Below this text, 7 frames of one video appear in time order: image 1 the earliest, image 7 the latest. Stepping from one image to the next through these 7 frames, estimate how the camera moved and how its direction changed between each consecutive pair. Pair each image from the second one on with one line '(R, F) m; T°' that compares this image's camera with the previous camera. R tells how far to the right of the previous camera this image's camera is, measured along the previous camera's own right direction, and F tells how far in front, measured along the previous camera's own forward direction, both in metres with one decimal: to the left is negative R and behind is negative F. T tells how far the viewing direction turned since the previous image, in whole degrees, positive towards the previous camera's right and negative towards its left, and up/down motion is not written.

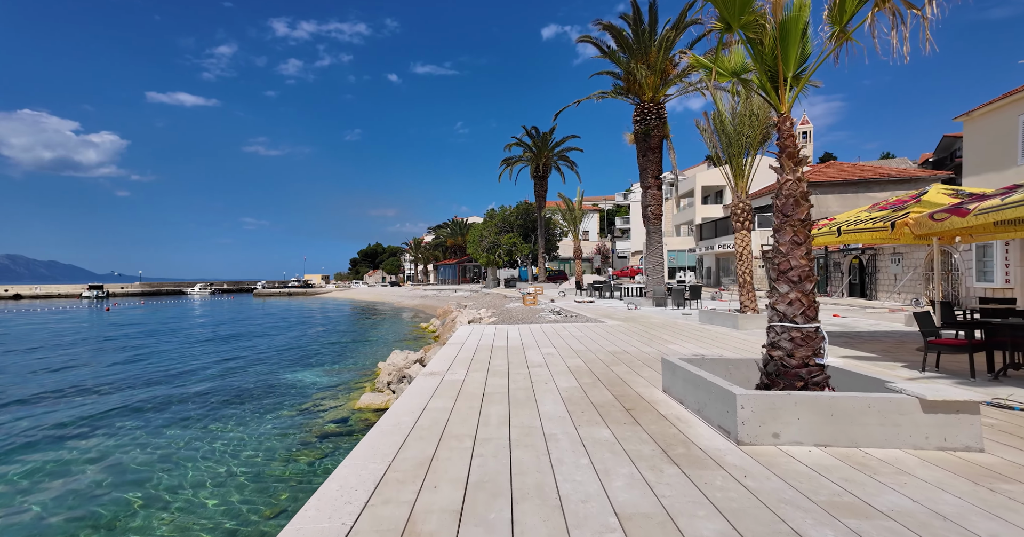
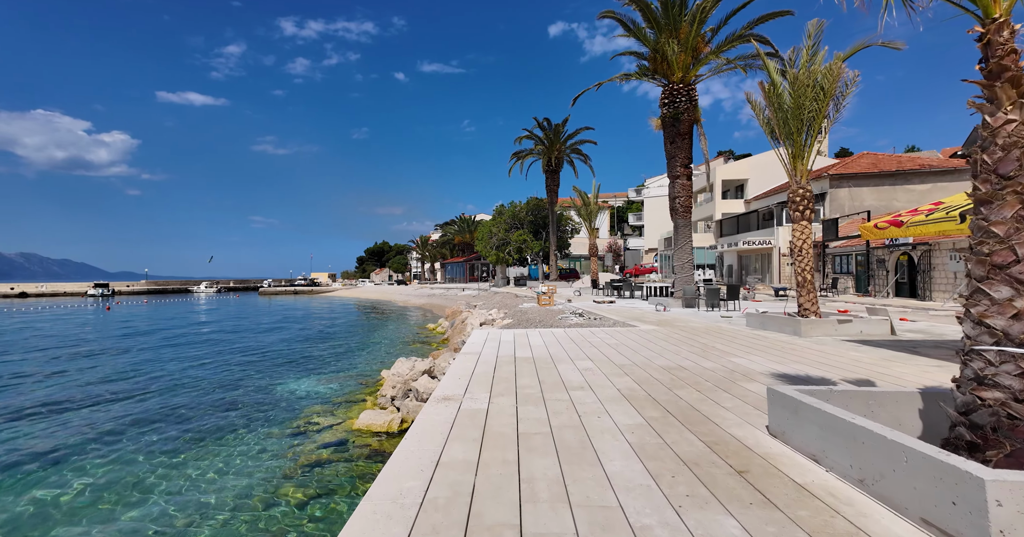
(-0.3, +1.5) m; -1°
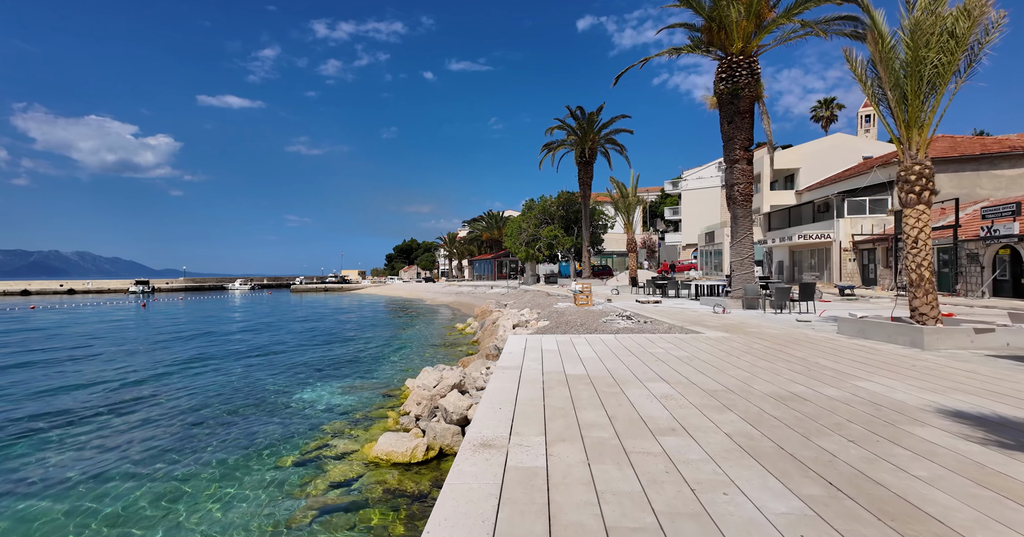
(-0.3, +1.5) m; -3°
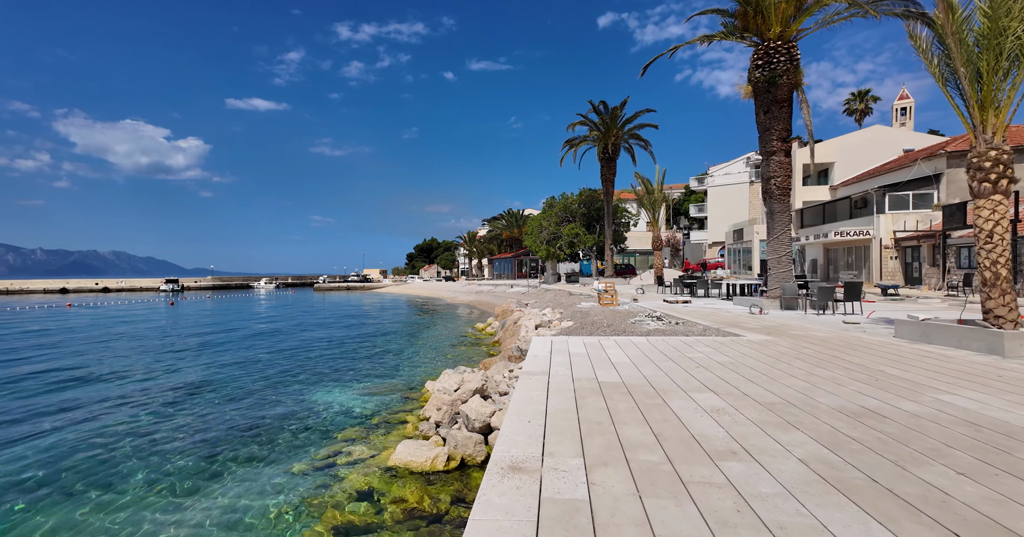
(-0.1, +0.5) m; -2°
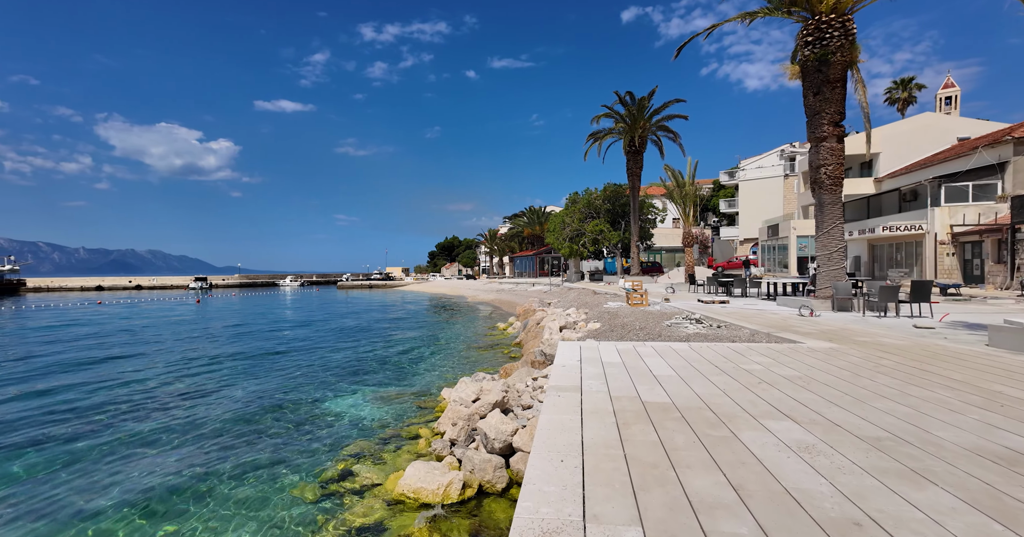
(0.0, +0.9) m; -3°
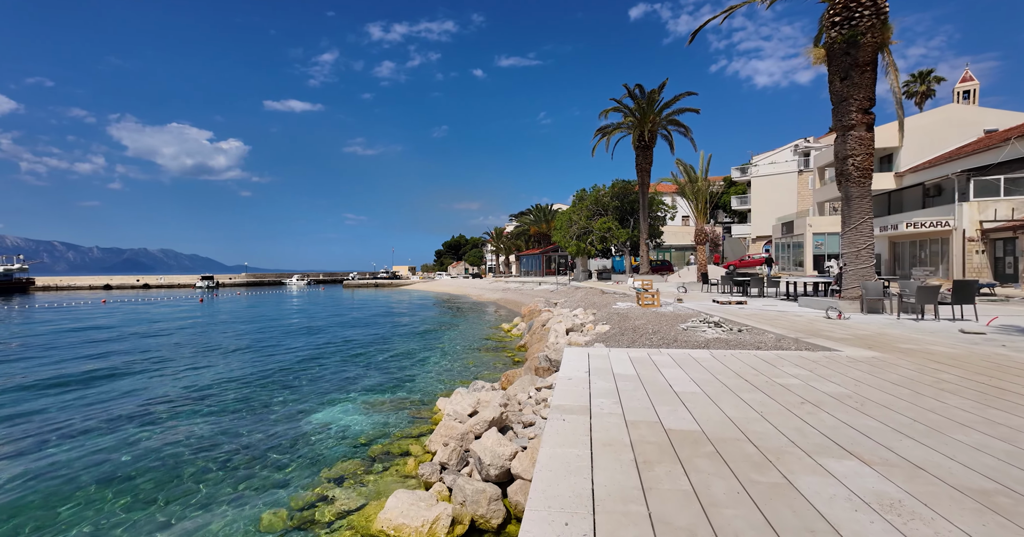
(+0.1, +0.8) m; -1°
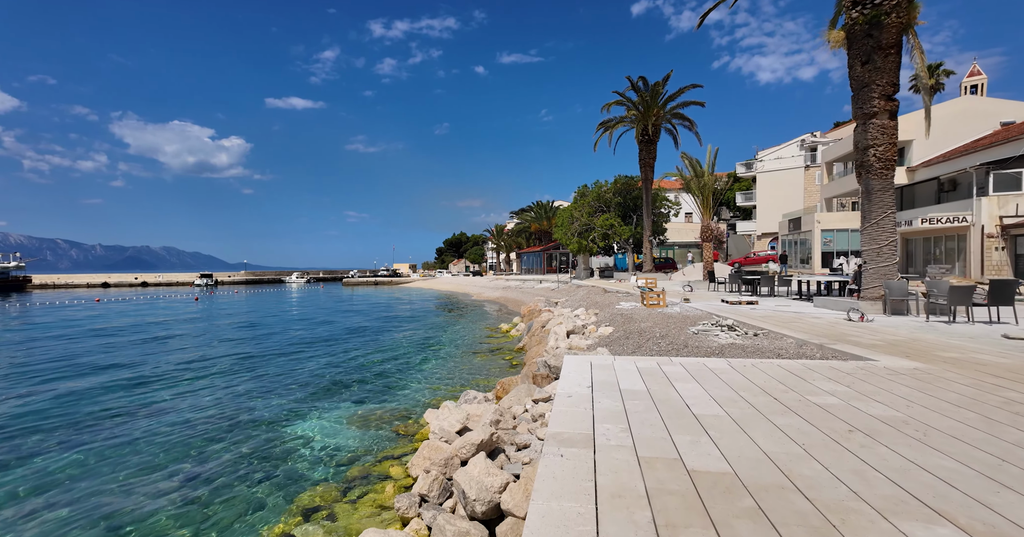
(+0.1, +0.8) m; 0°
